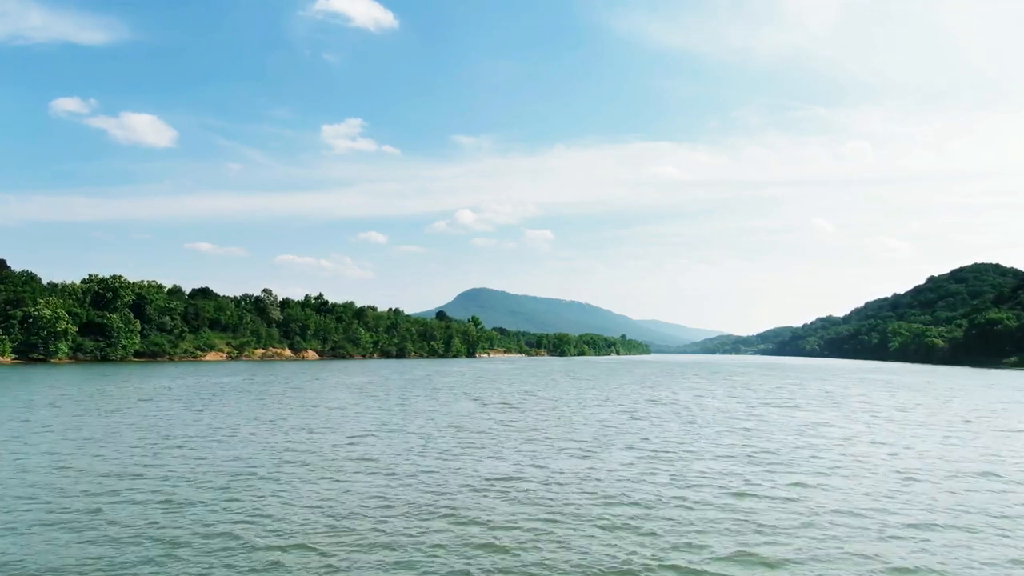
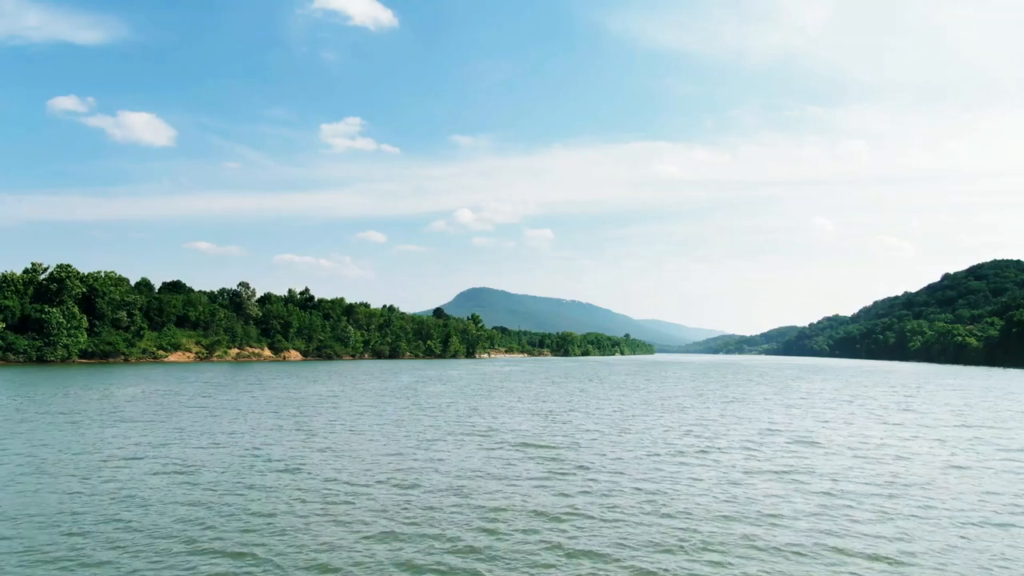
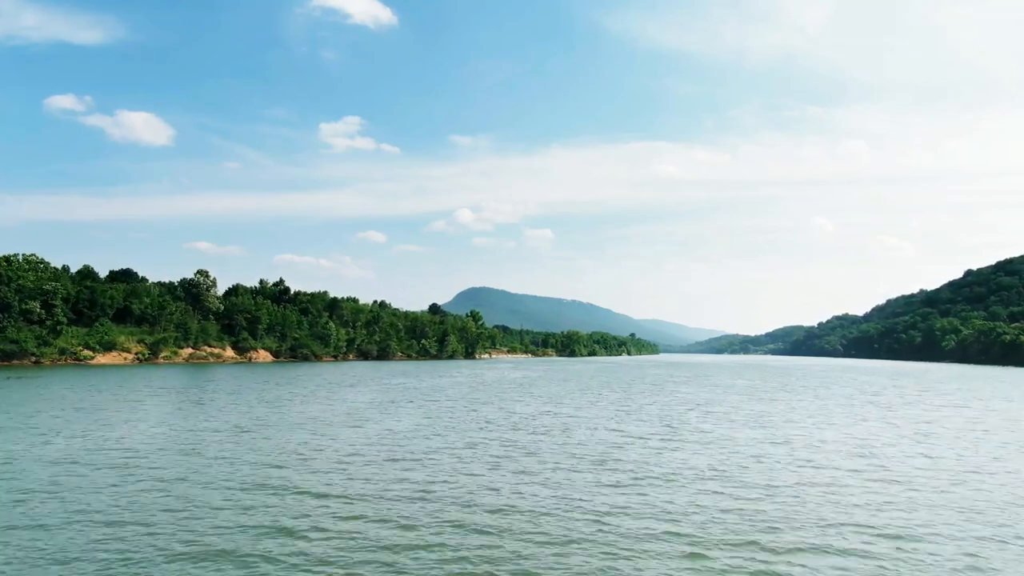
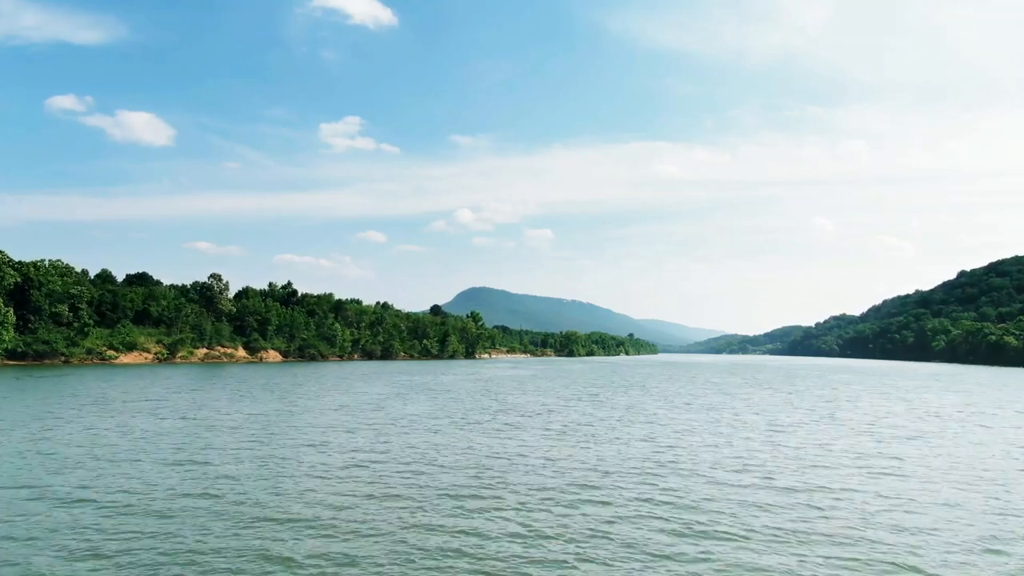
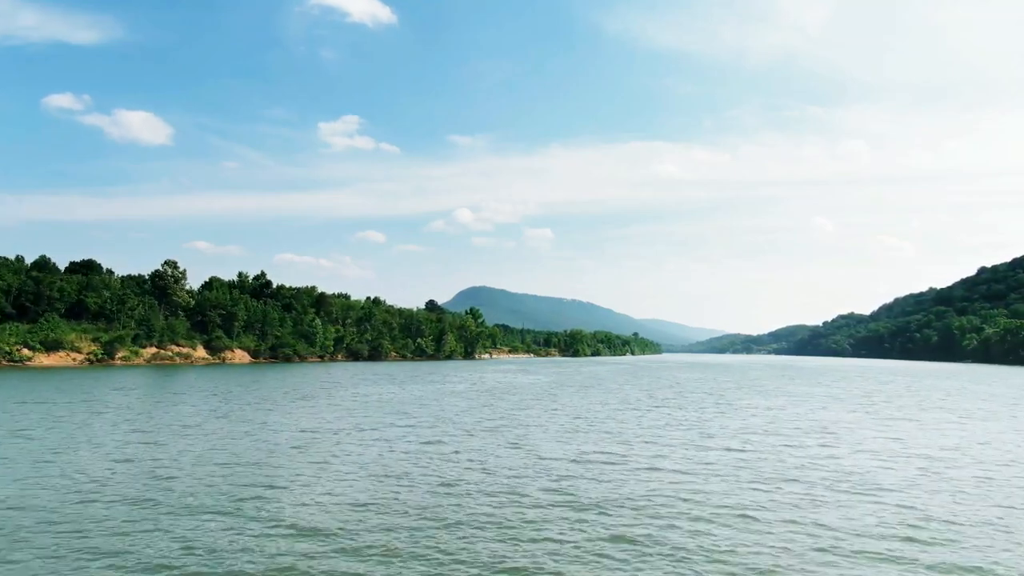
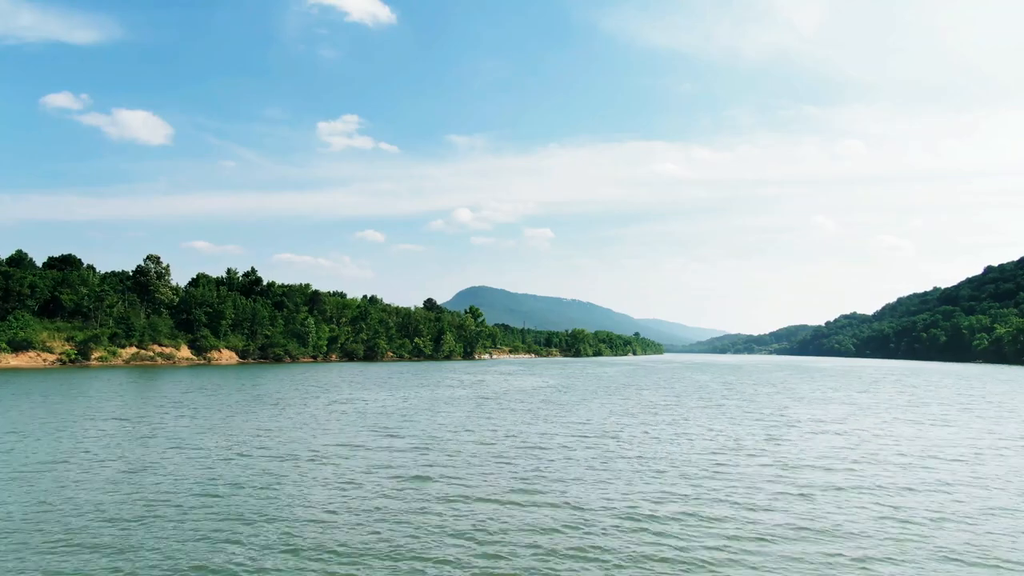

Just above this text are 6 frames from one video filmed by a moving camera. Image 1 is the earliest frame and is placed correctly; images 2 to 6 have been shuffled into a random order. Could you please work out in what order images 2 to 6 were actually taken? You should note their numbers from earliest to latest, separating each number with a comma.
2, 4, 3, 5, 6
